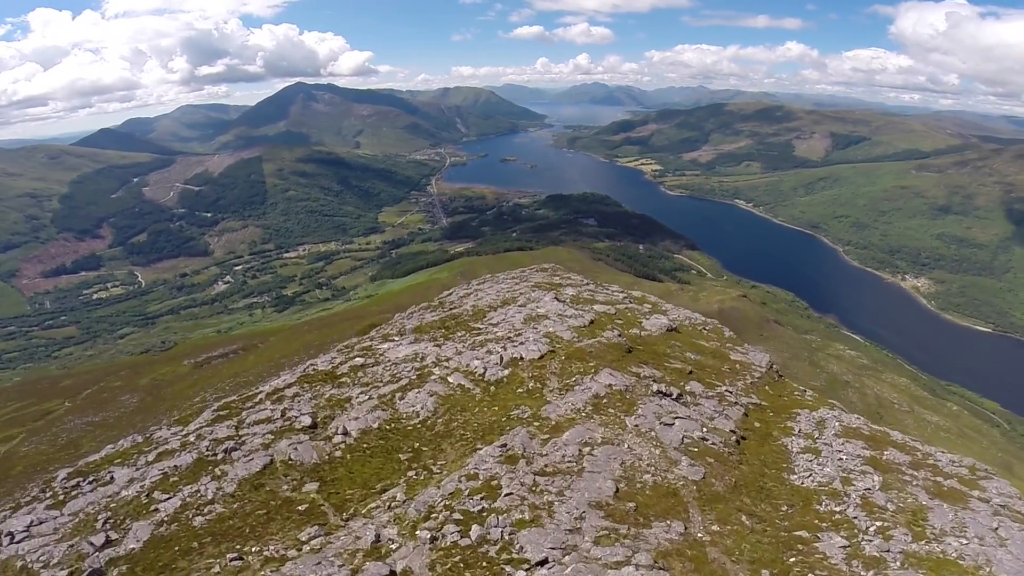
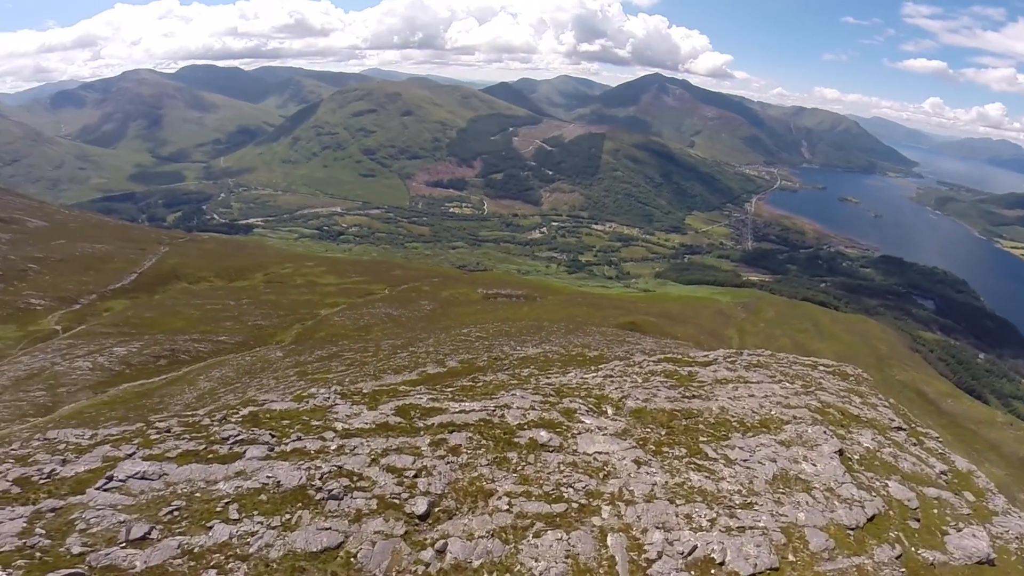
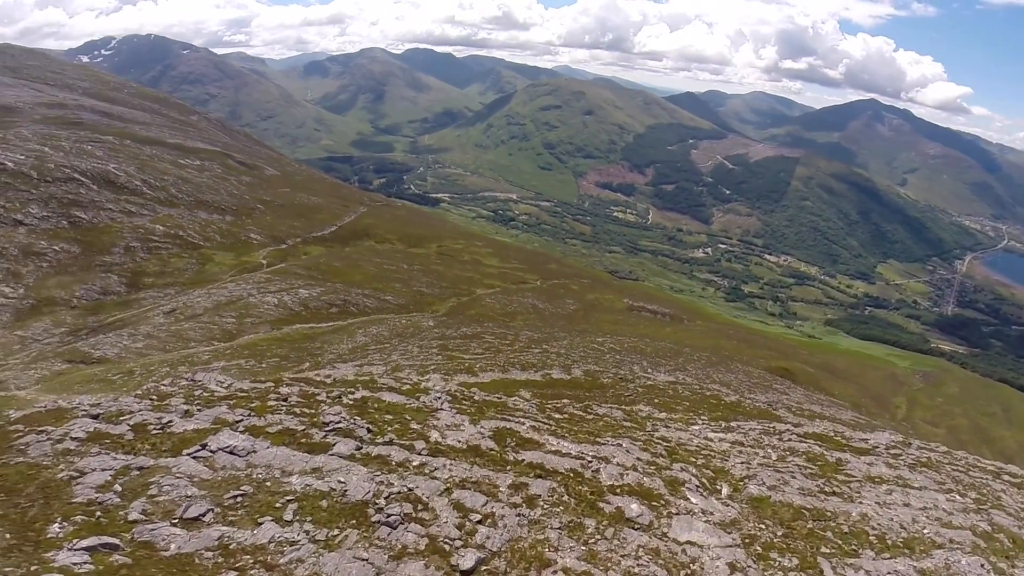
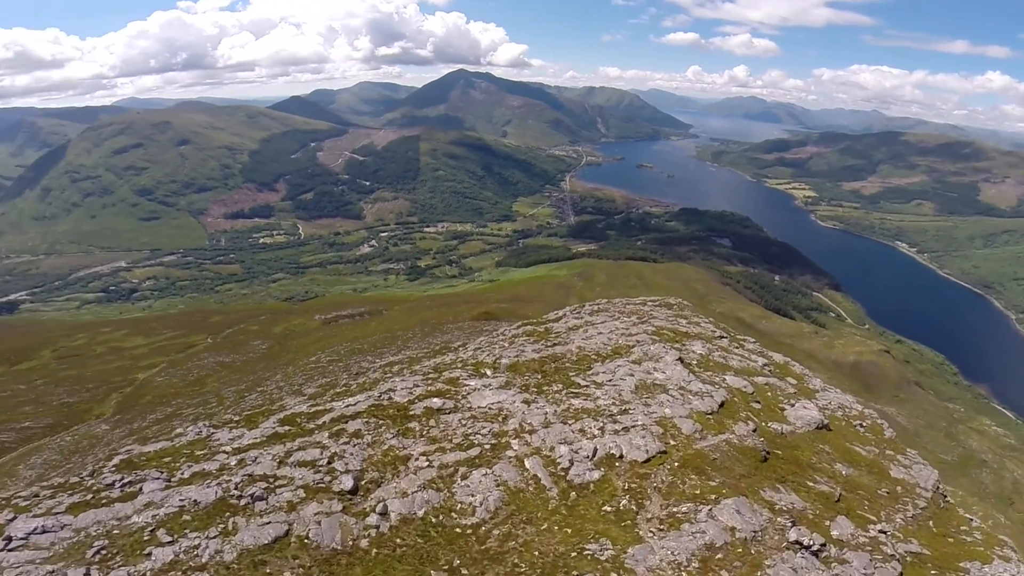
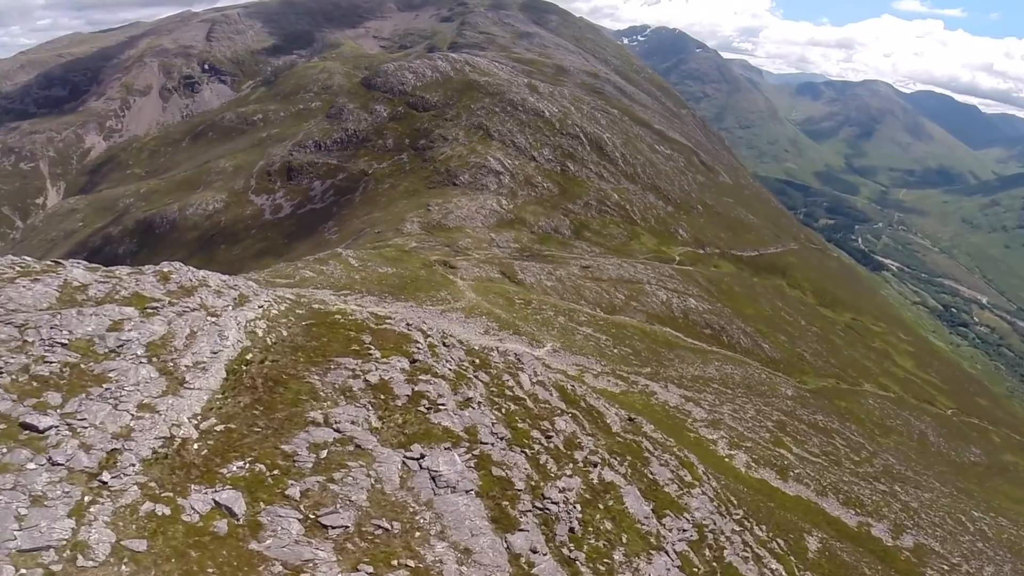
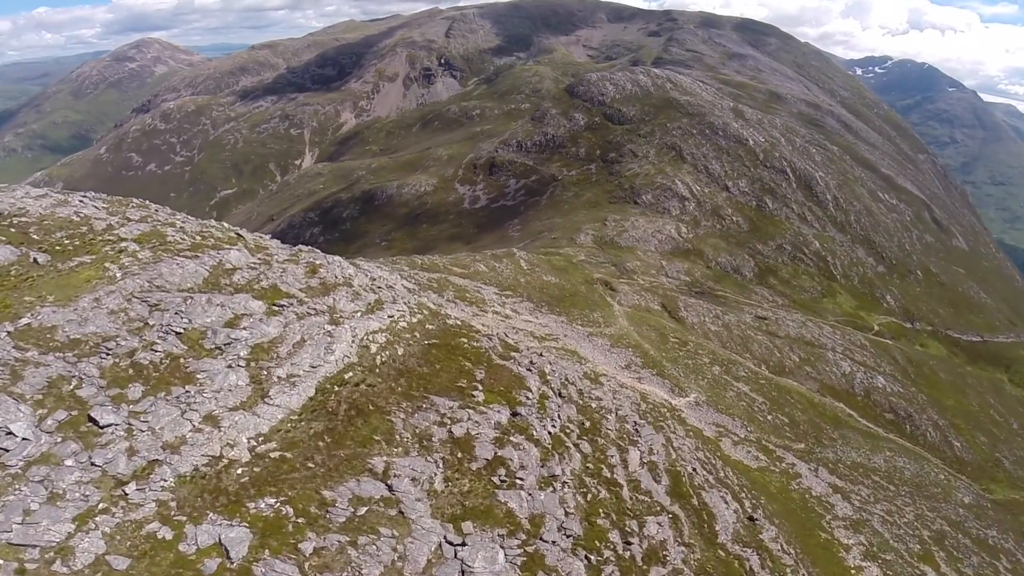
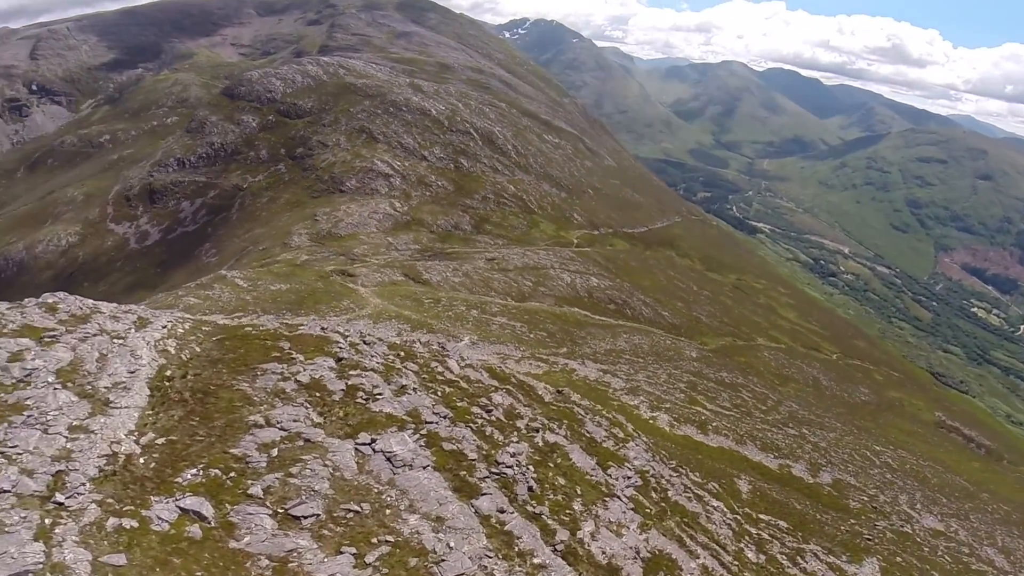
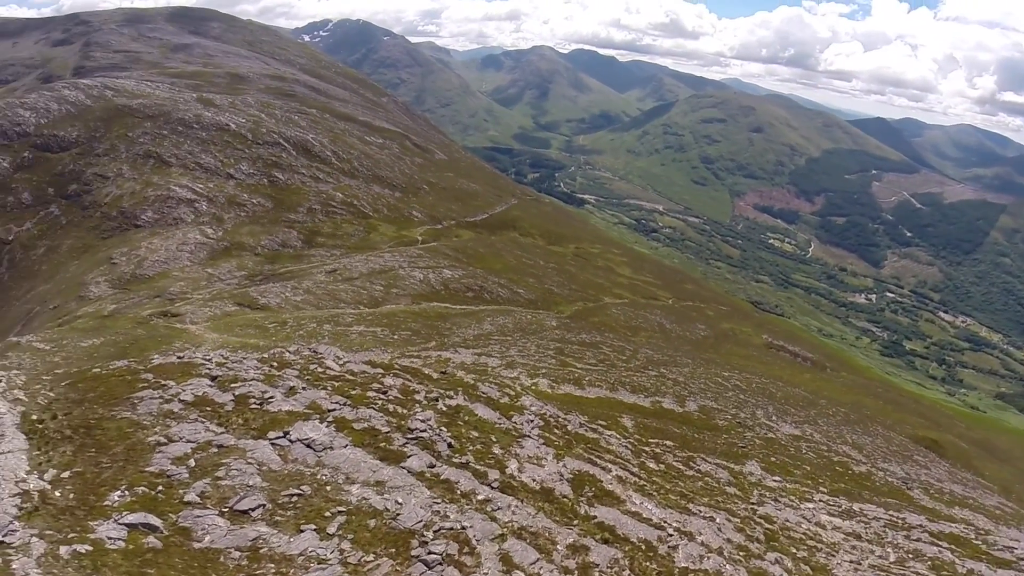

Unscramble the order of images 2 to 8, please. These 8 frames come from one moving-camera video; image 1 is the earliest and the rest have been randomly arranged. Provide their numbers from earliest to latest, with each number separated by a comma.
4, 2, 3, 8, 7, 5, 6
